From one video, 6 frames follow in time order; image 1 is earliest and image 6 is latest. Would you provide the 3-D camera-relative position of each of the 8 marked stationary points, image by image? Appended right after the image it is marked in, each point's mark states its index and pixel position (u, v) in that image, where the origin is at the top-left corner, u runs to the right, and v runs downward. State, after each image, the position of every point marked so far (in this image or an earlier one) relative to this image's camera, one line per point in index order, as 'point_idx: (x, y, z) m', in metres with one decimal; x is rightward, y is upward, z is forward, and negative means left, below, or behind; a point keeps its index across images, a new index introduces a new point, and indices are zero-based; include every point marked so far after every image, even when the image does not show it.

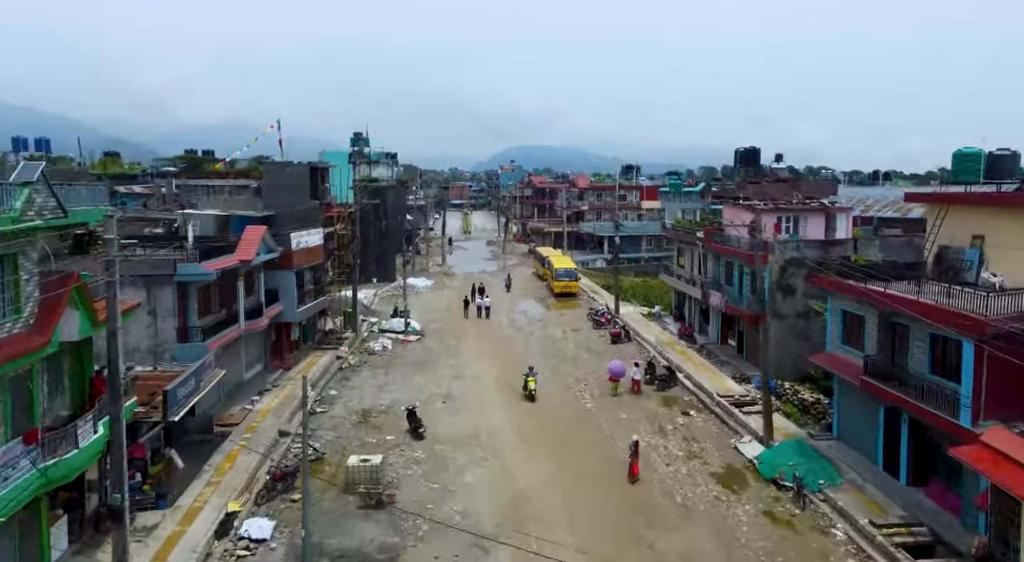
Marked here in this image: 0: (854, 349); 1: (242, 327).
0: (+7.7, -1.5, +15.7) m
1: (-7.5, -1.3, +19.4) m
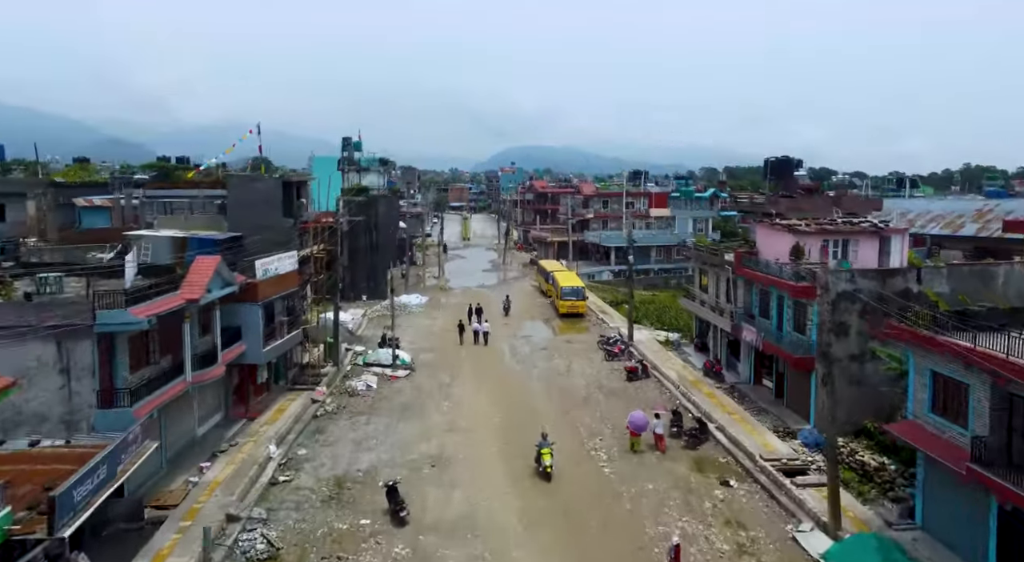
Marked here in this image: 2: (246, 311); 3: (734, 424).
0: (+7.7, -2.5, +12.4) m
1: (-7.4, -2.3, +16.1) m
2: (-7.3, -0.8, +19.2) m
3: (+6.1, -3.9, +19.1) m
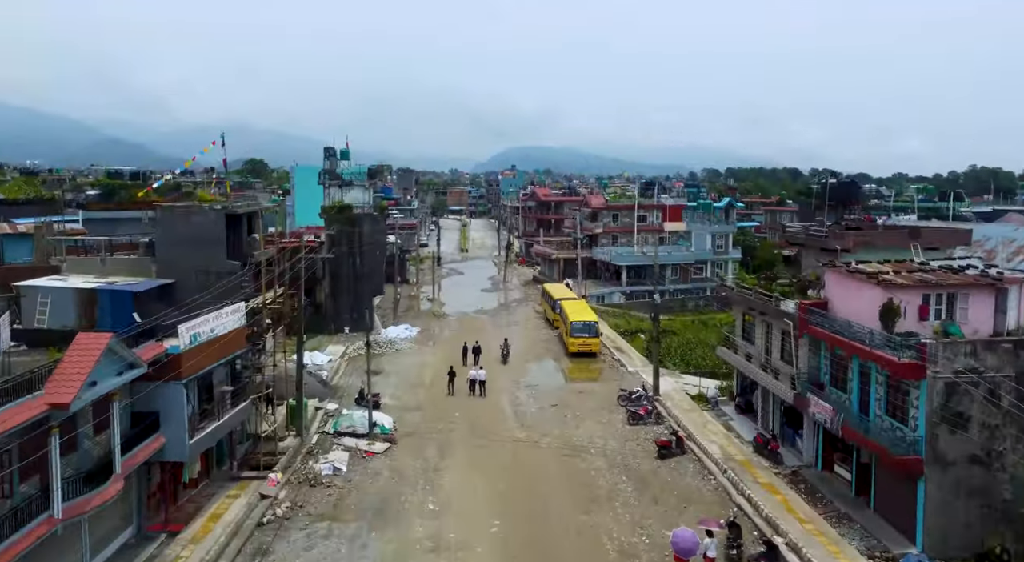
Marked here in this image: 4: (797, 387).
0: (+7.8, -4.0, +7.7) m
1: (-7.3, -3.7, +11.4) m
2: (-7.2, -2.3, +14.5) m
3: (+6.2, -5.4, +14.4) m
4: (+7.4, -2.7, +18.0) m
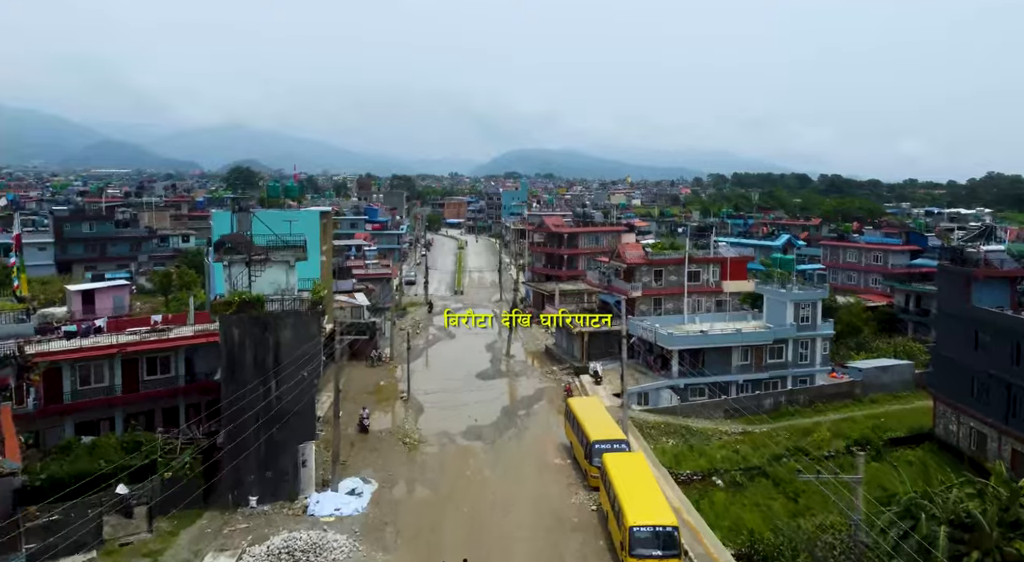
0: (+8.2, -8.2, -5.9) m
1: (-7.0, -8.0, -2.2) m
2: (-6.9, -6.6, +0.9) m
3: (+6.5, -9.6, +0.8) m
4: (+7.7, -7.0, +4.4) m
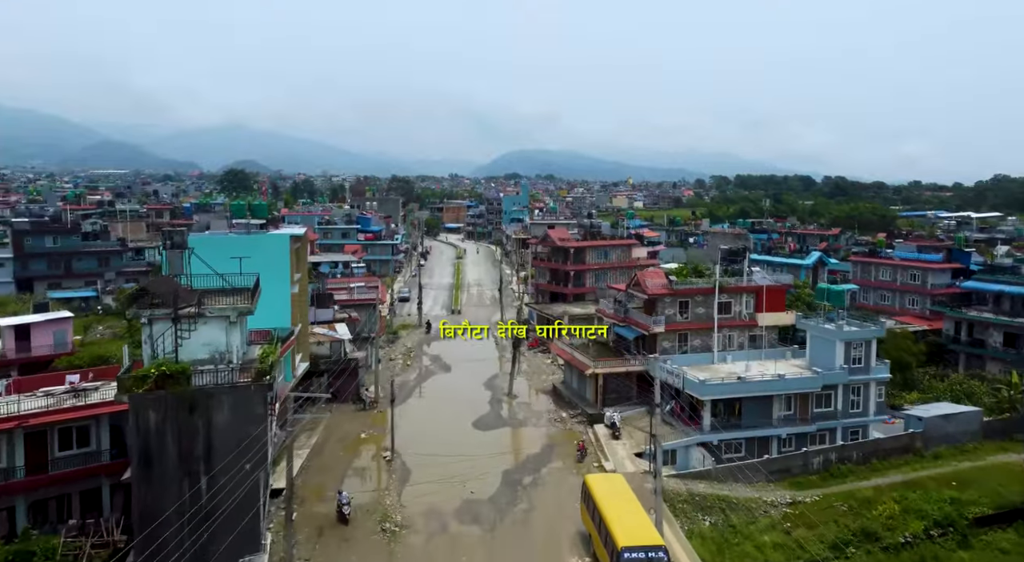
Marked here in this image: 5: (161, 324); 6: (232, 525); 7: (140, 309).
0: (+8.3, -9.8, -11.2) m
1: (-6.8, -9.5, -7.4) m
2: (-6.8, -8.1, -4.3) m
3: (+6.6, -11.2, -4.4) m
4: (+7.8, -8.5, -0.8) m
5: (-8.7, -1.1, +17.2) m
6: (-6.7, -5.8, +16.7) m
7: (-9.0, -0.7, +17.0) m
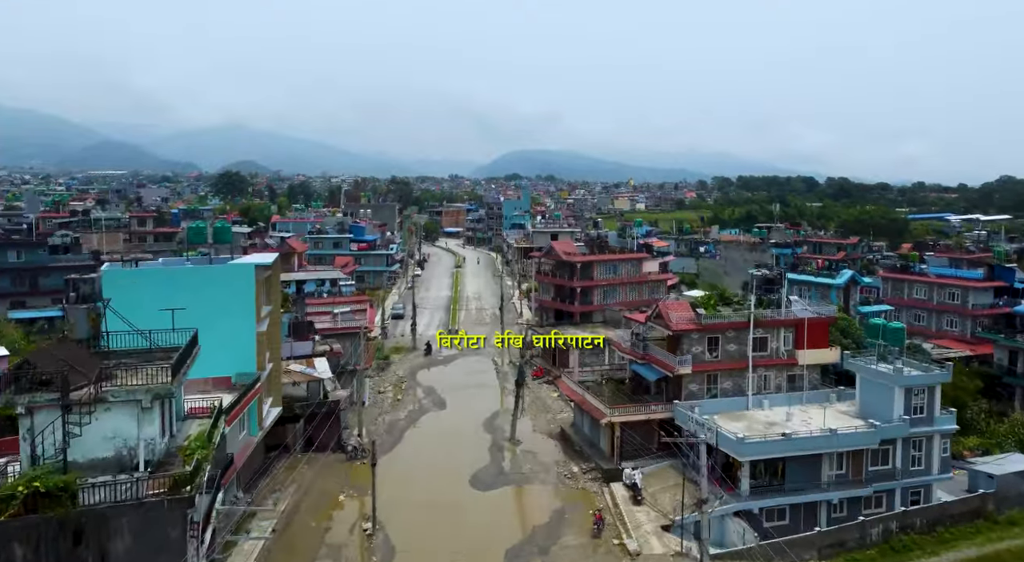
0: (+8.4, -11.1, -15.6) m
1: (-6.7, -10.9, -11.9) m
2: (-6.6, -9.5, -8.7) m
3: (+6.8, -12.5, -8.9) m
4: (+7.9, -9.9, -5.3) m
5: (-8.5, -2.4, +12.8) m
6: (-6.6, -7.1, +12.2) m
7: (-8.9, -2.1, +12.5) m
